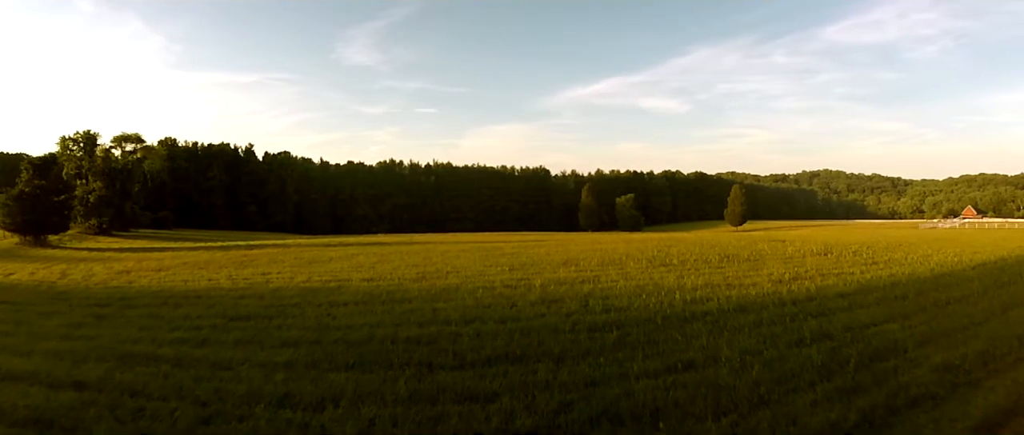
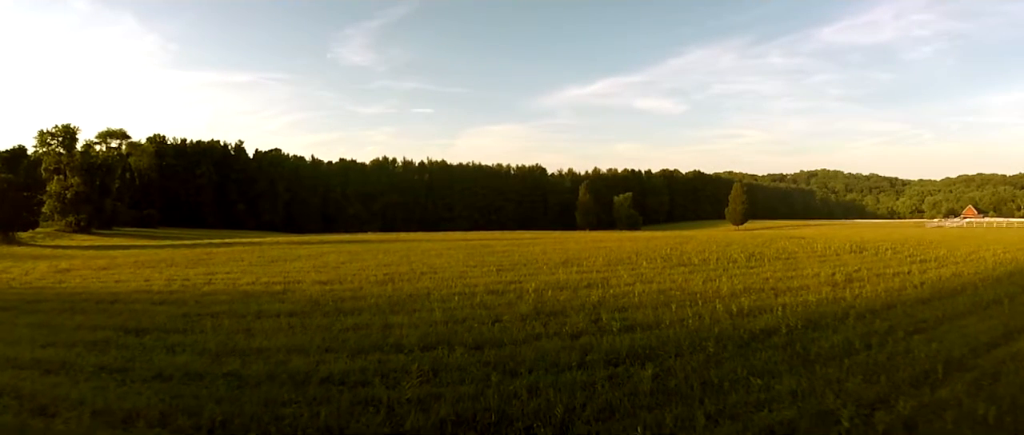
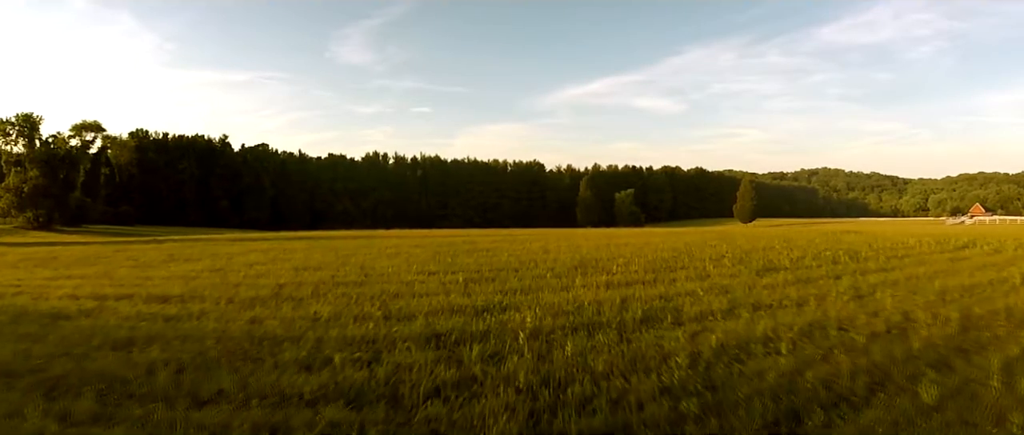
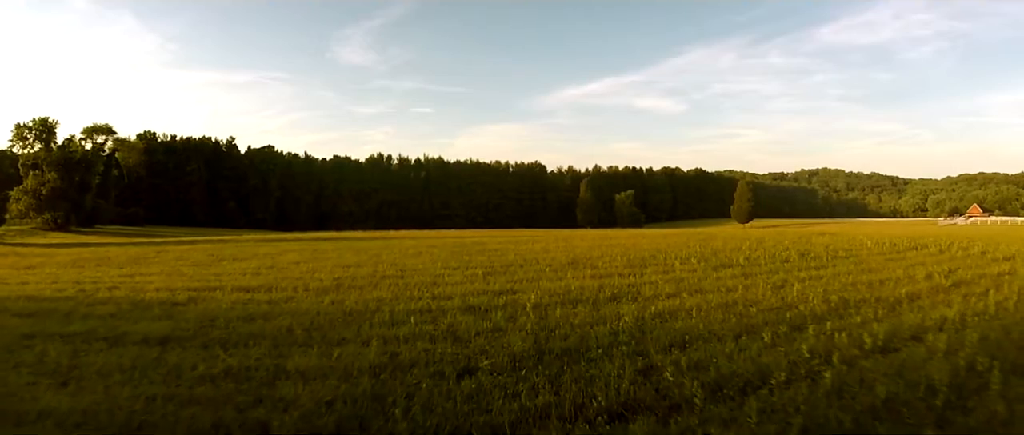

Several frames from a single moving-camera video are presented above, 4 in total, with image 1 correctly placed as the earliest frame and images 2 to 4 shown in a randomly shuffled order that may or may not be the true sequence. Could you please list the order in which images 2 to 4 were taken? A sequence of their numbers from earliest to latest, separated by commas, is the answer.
2, 4, 3
